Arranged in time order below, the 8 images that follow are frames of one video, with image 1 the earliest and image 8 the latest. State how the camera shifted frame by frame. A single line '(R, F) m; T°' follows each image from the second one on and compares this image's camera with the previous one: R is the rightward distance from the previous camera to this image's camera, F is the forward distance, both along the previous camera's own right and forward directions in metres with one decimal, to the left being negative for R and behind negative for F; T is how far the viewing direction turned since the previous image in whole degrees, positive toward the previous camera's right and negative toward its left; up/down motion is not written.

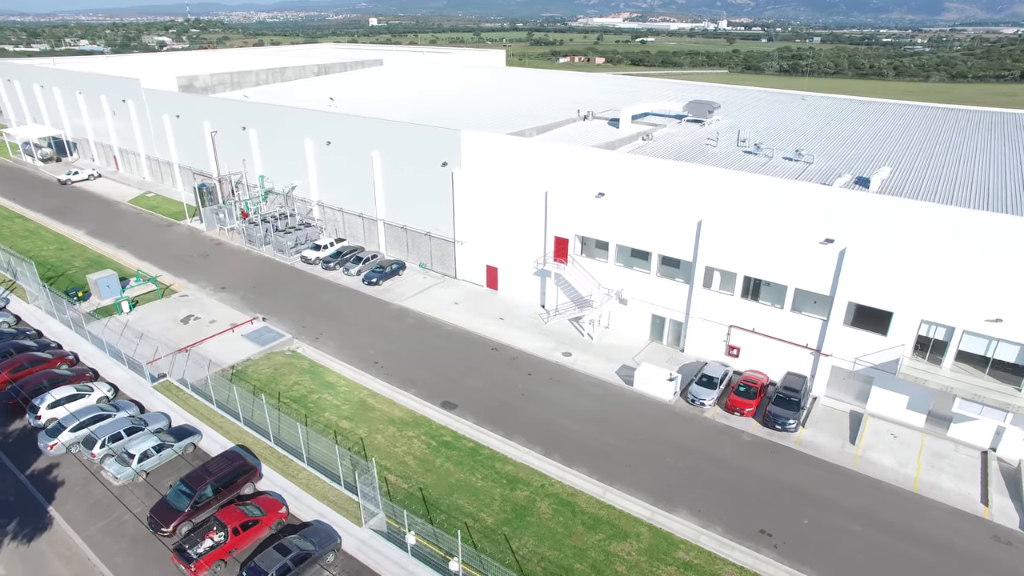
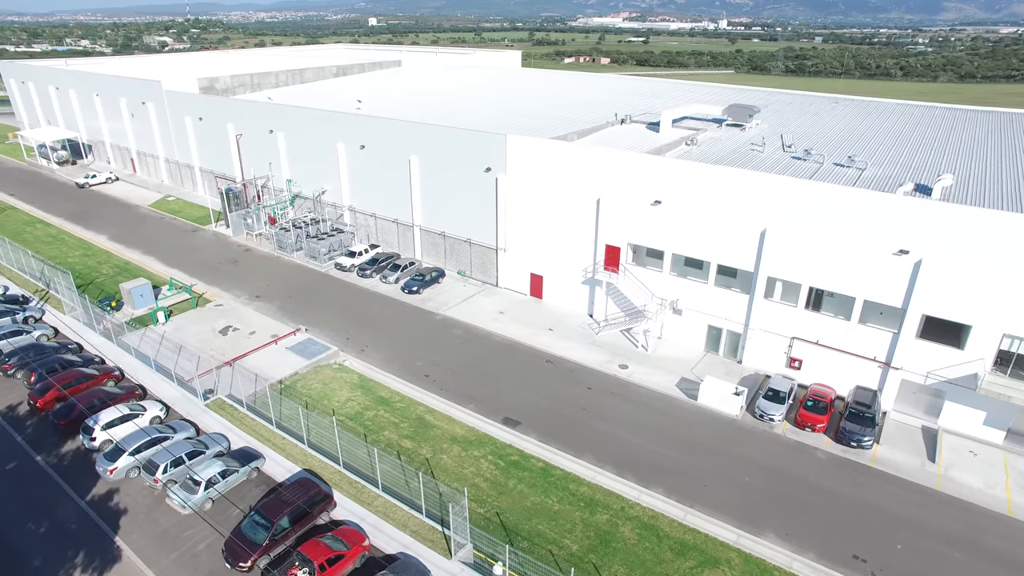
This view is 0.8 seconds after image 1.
(-2.4, +0.8) m; 0°
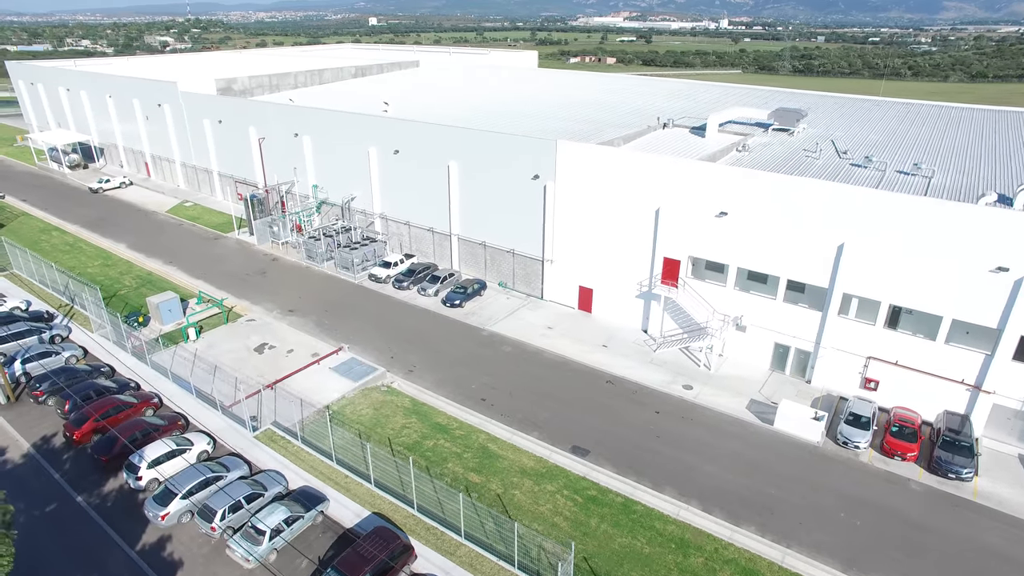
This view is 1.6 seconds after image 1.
(-2.4, +1.6) m; 0°
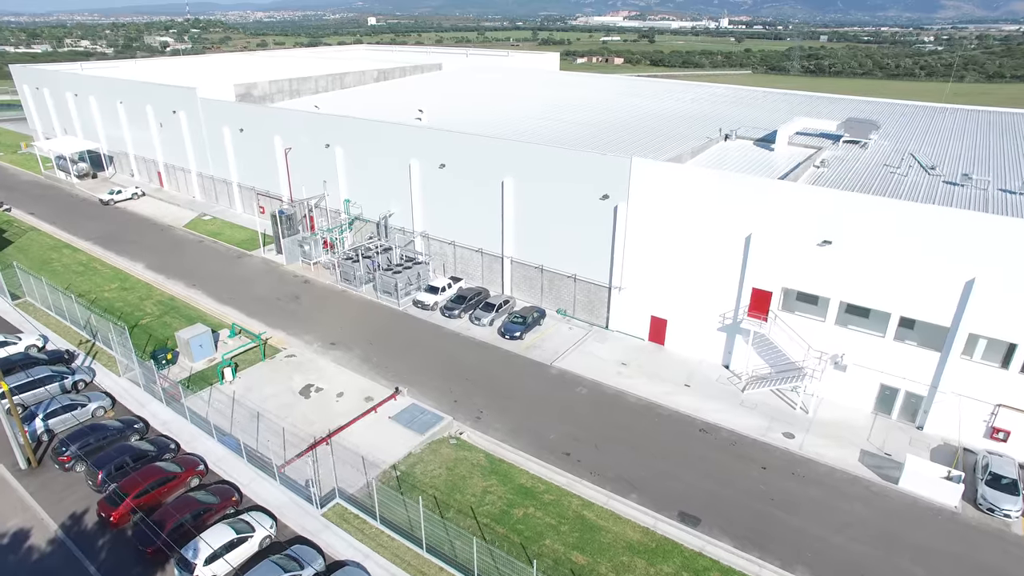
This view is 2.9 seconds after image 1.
(-3.0, +2.8) m; 0°
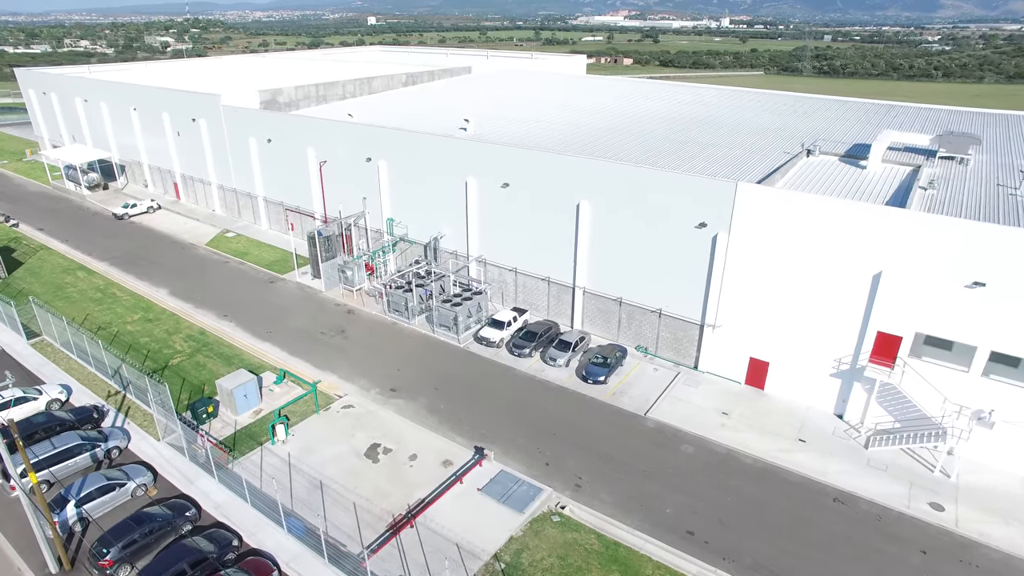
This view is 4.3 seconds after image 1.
(-3.4, +3.2) m; 0°
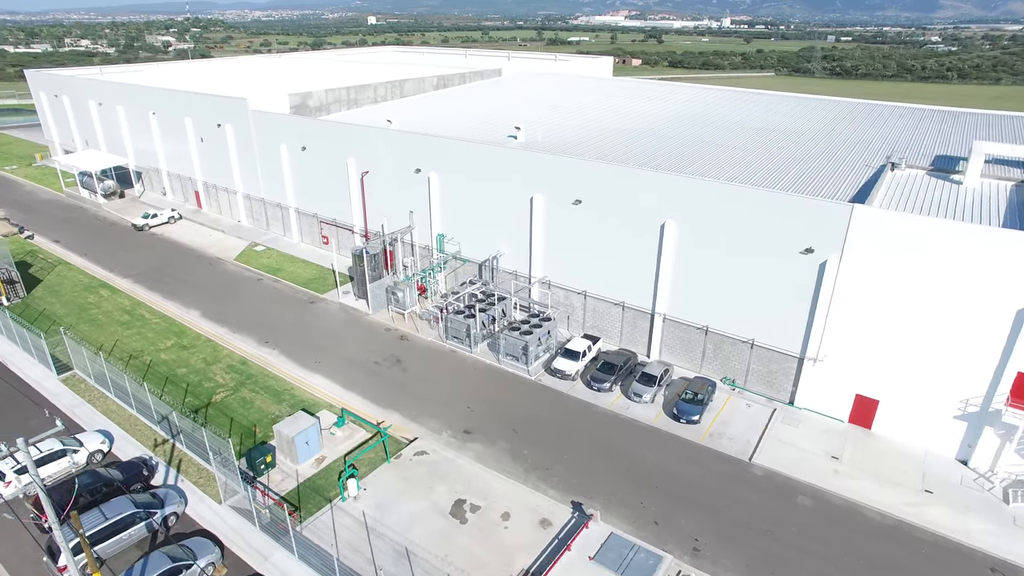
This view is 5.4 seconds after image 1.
(-3.2, +2.4) m; 0°
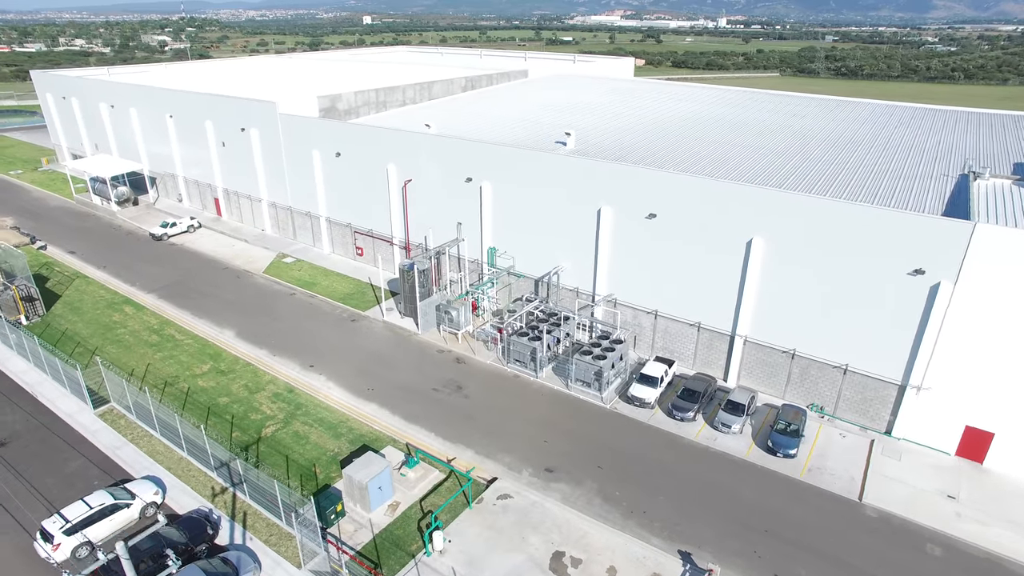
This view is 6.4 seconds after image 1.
(-3.0, +2.0) m; +1°
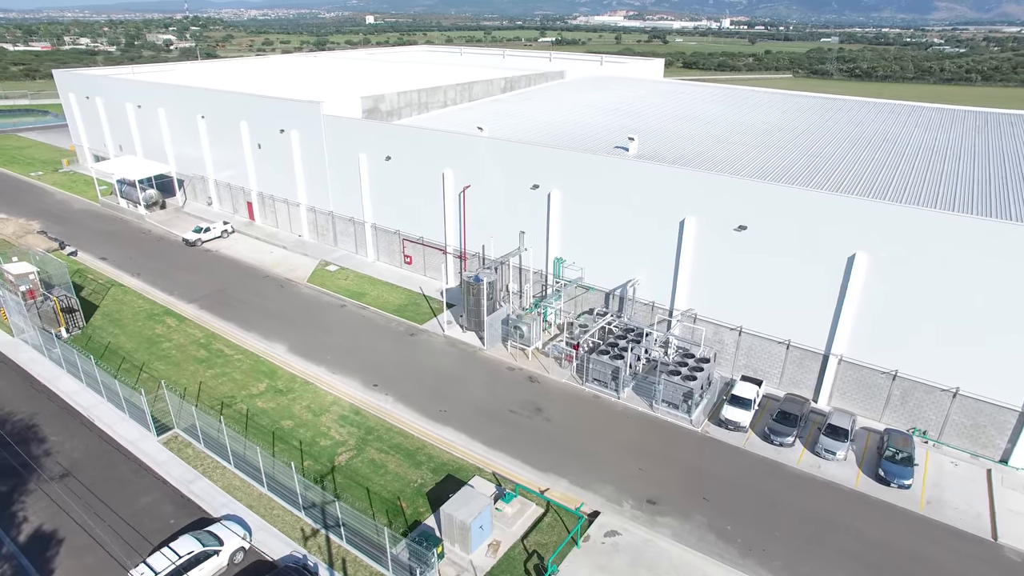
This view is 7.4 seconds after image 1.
(-3.1, +1.6) m; 0°
